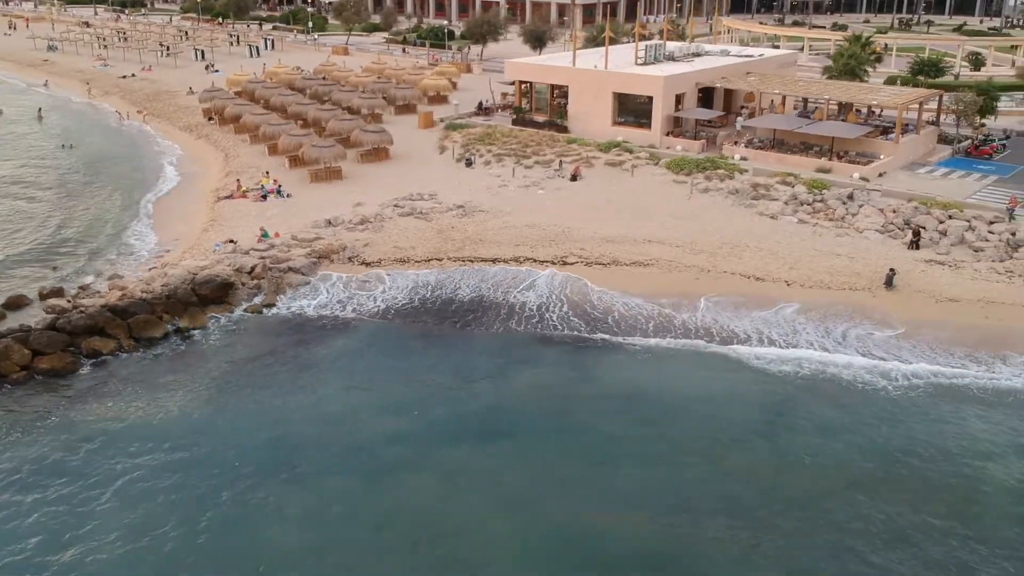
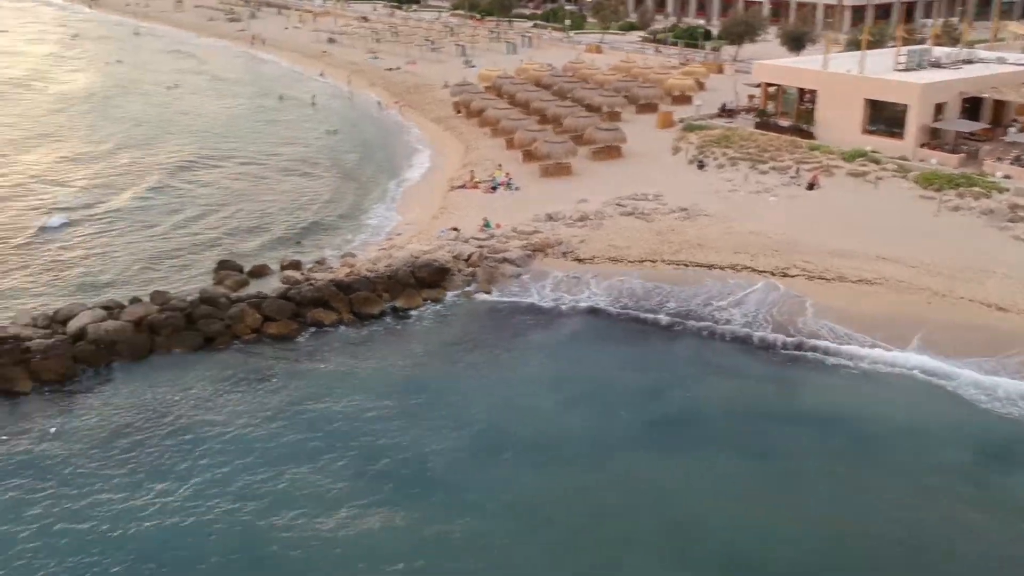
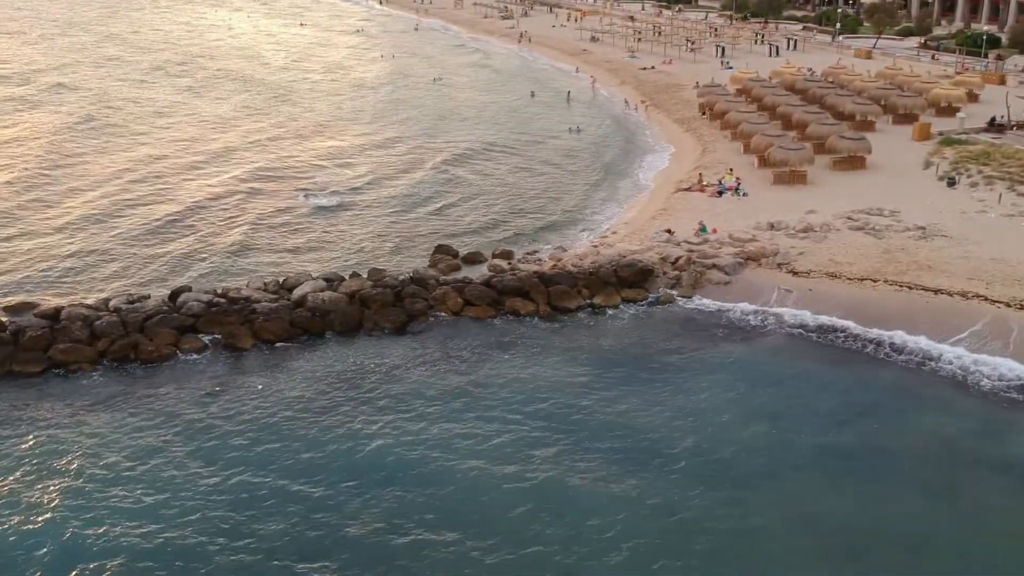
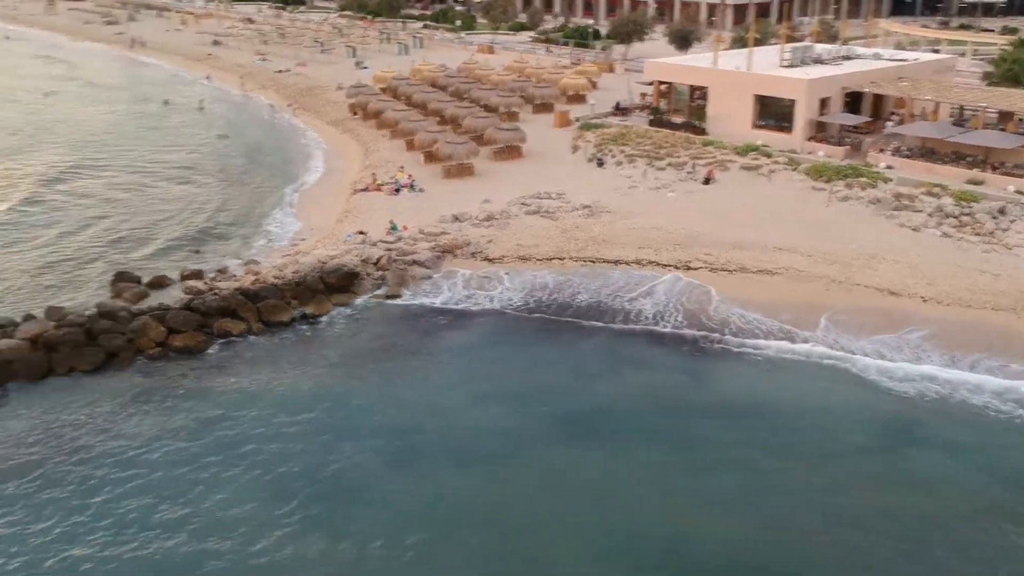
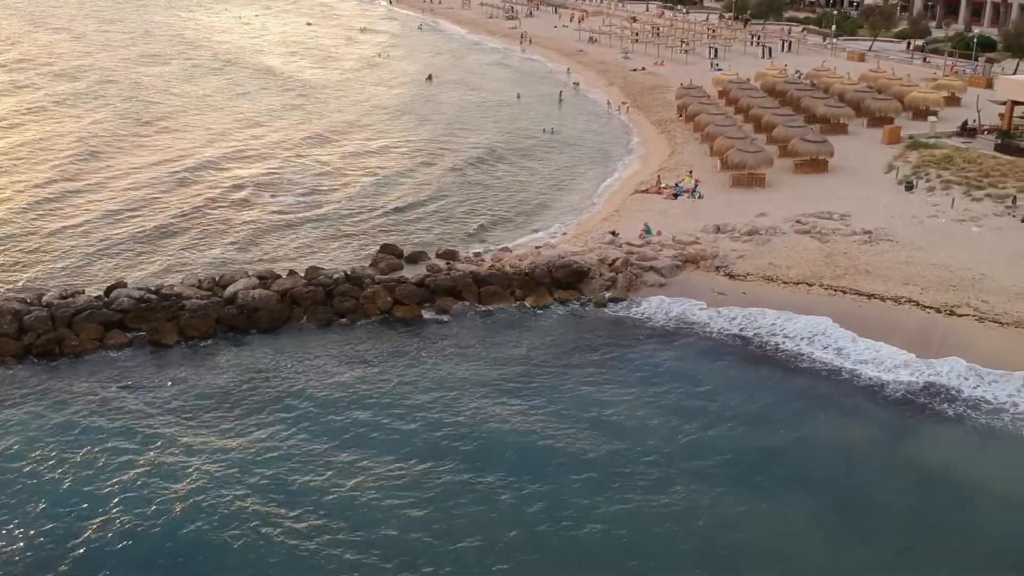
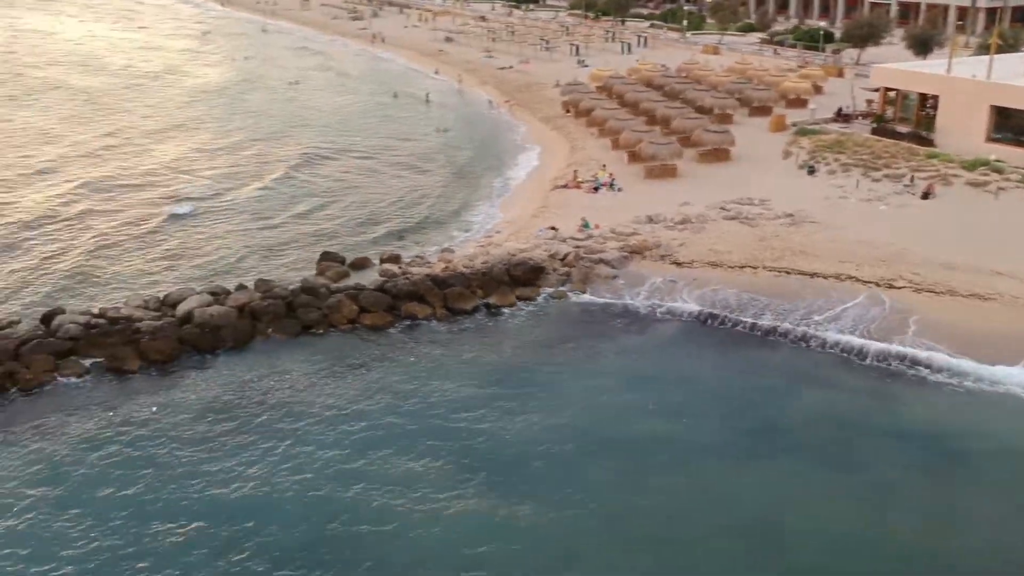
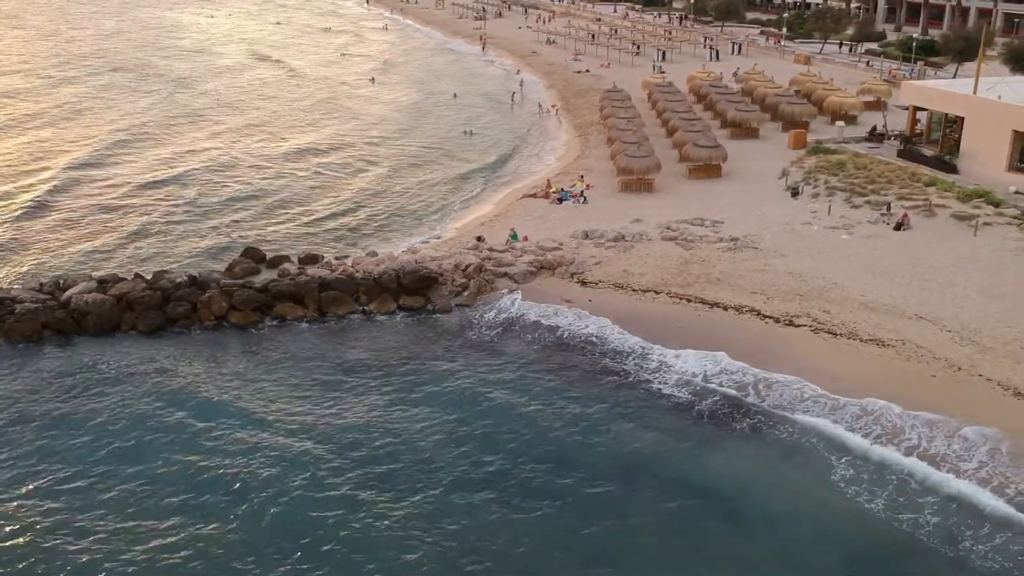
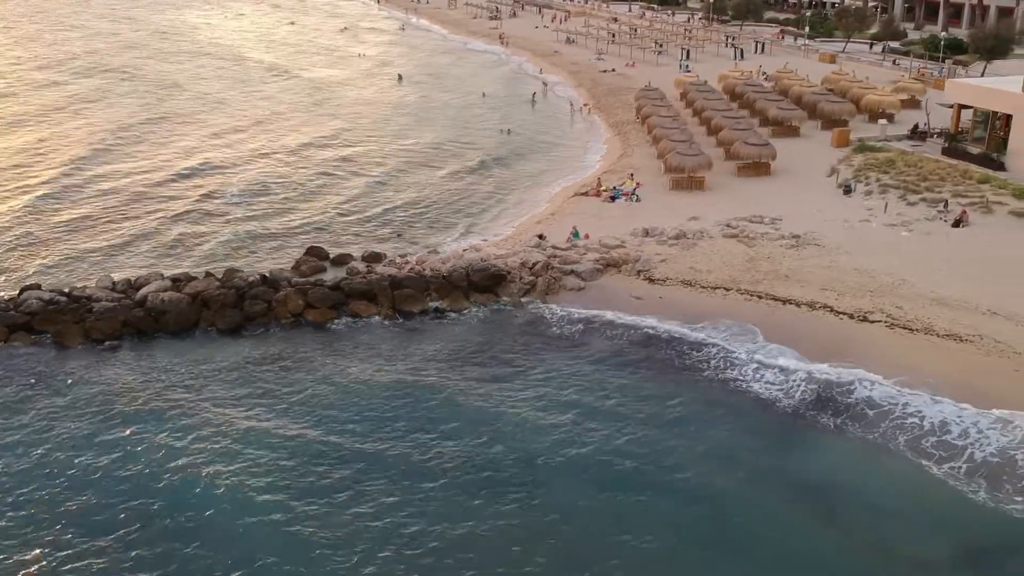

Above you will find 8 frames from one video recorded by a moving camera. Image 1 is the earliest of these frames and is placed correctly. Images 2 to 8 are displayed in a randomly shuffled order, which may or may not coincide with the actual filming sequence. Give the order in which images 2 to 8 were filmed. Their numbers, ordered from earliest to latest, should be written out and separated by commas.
4, 2, 6, 3, 5, 8, 7
